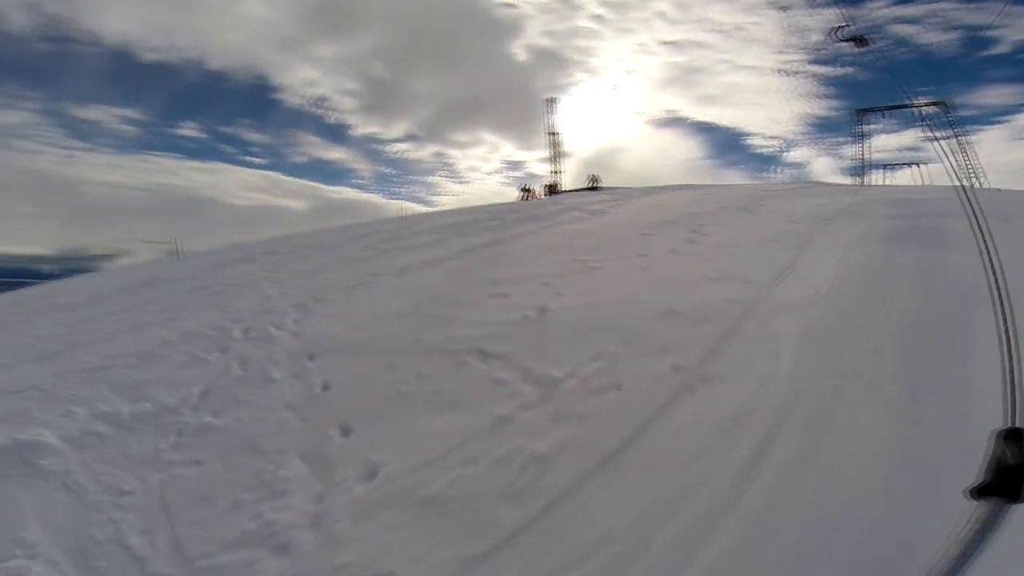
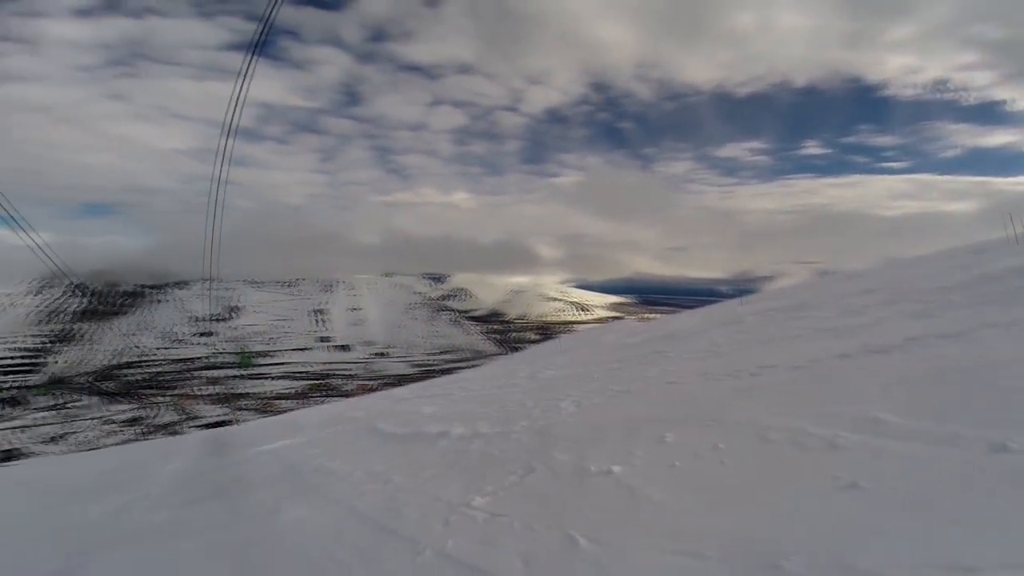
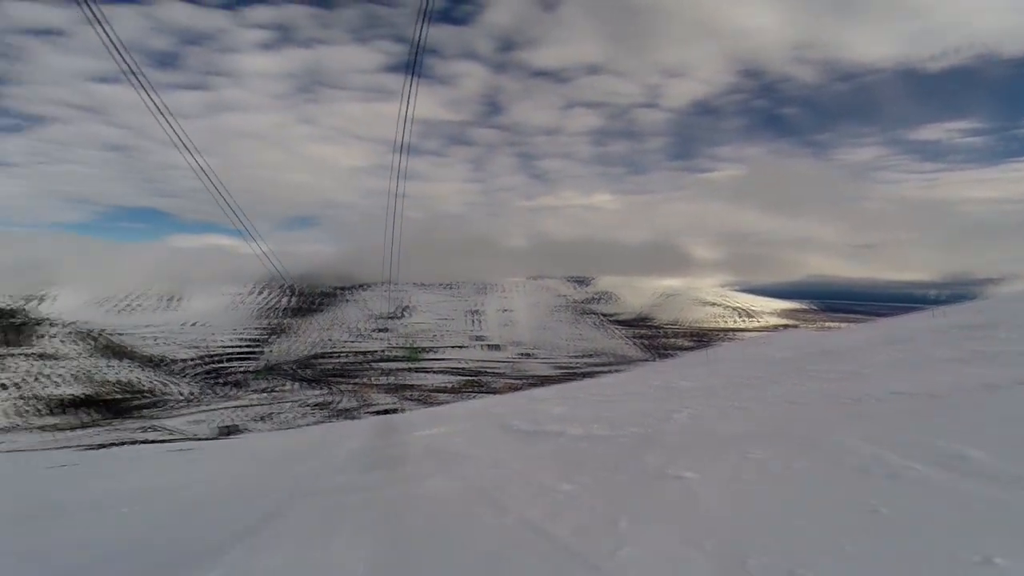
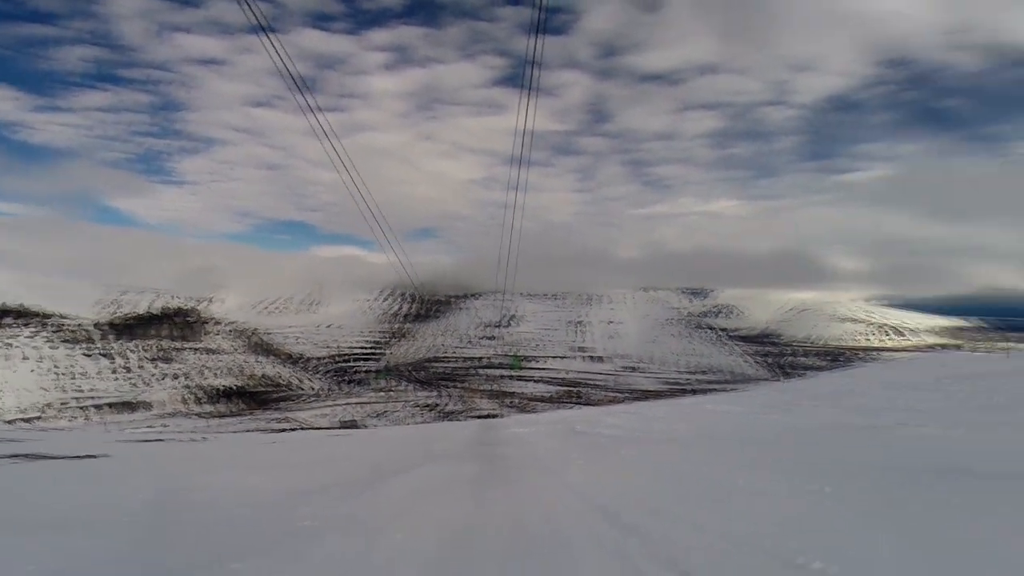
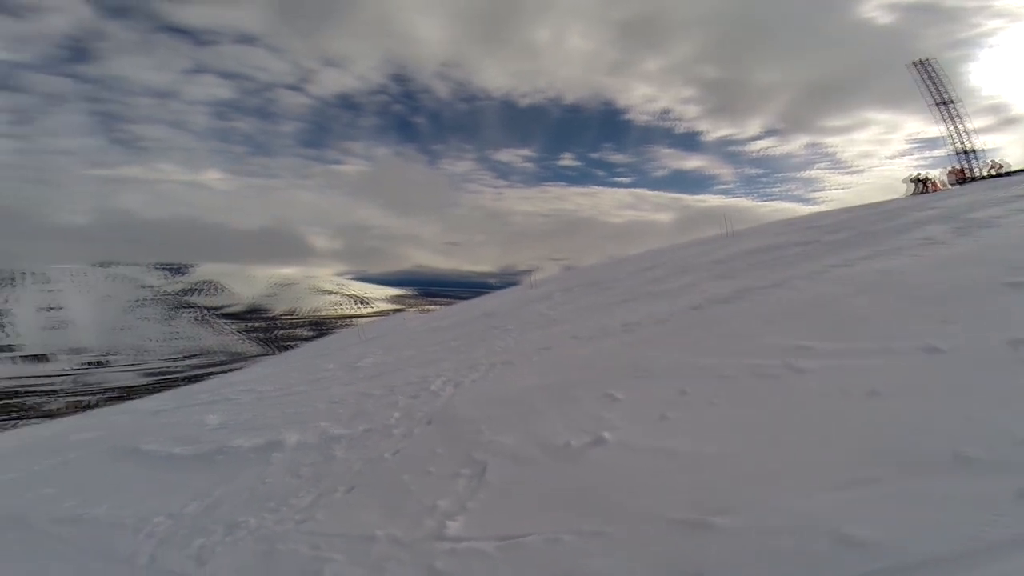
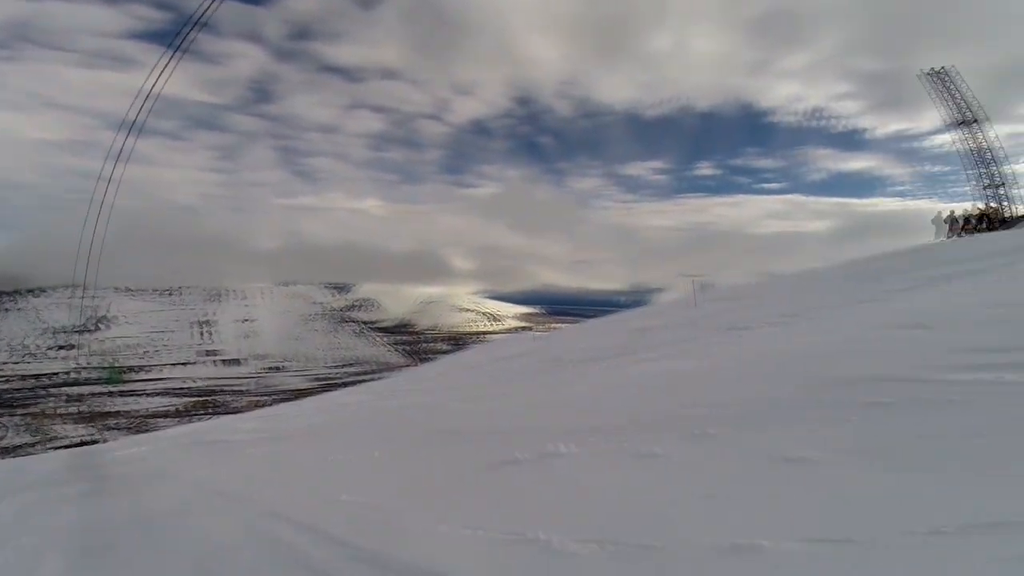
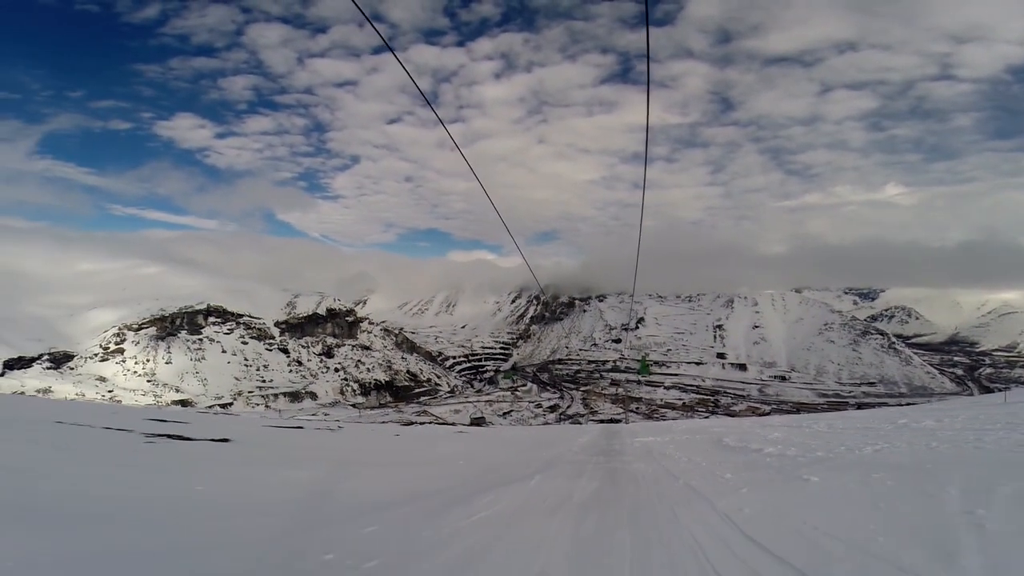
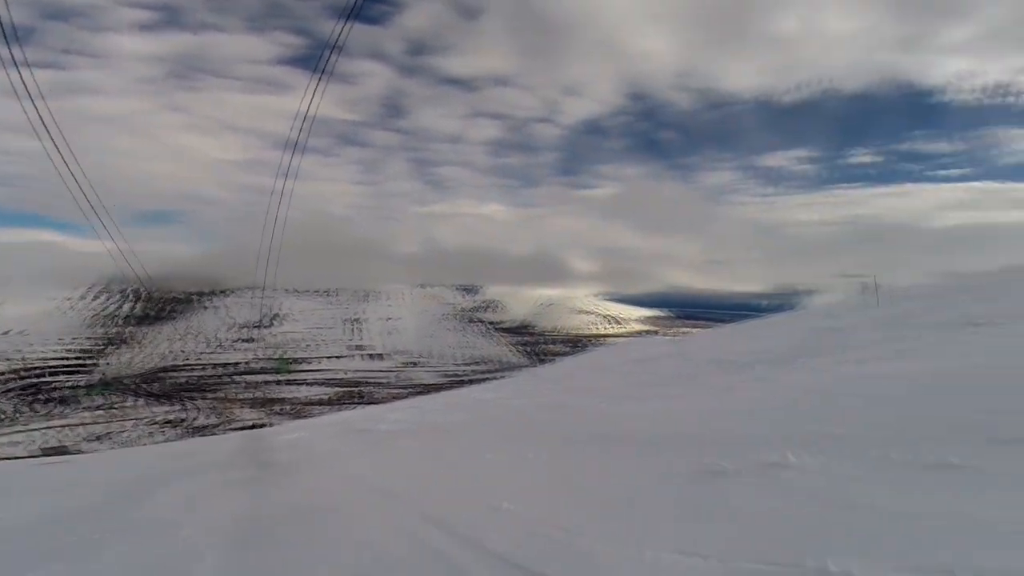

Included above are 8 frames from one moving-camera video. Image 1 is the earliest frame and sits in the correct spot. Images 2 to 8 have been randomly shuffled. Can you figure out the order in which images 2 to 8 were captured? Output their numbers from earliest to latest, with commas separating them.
5, 2, 3, 7, 4, 8, 6
